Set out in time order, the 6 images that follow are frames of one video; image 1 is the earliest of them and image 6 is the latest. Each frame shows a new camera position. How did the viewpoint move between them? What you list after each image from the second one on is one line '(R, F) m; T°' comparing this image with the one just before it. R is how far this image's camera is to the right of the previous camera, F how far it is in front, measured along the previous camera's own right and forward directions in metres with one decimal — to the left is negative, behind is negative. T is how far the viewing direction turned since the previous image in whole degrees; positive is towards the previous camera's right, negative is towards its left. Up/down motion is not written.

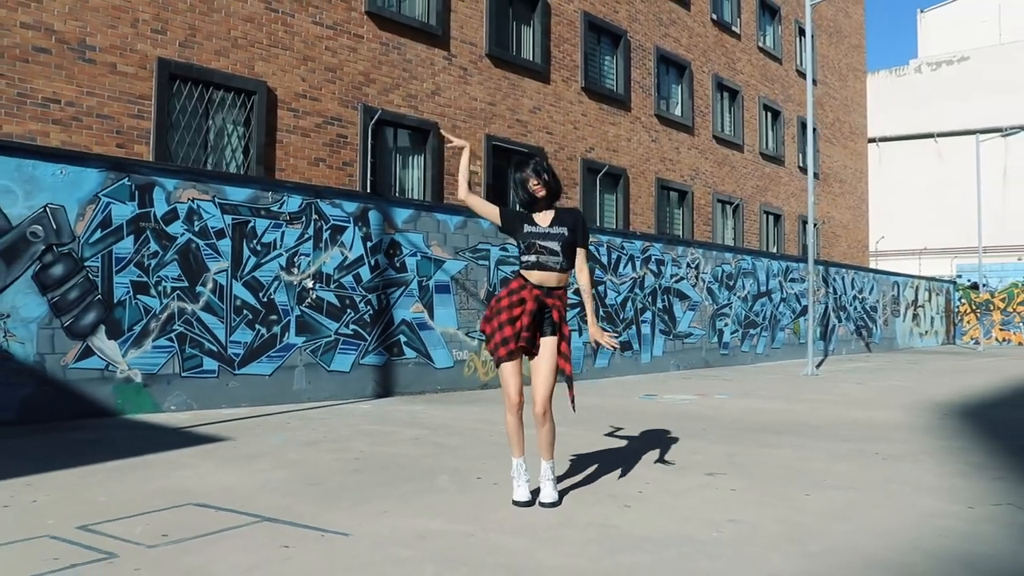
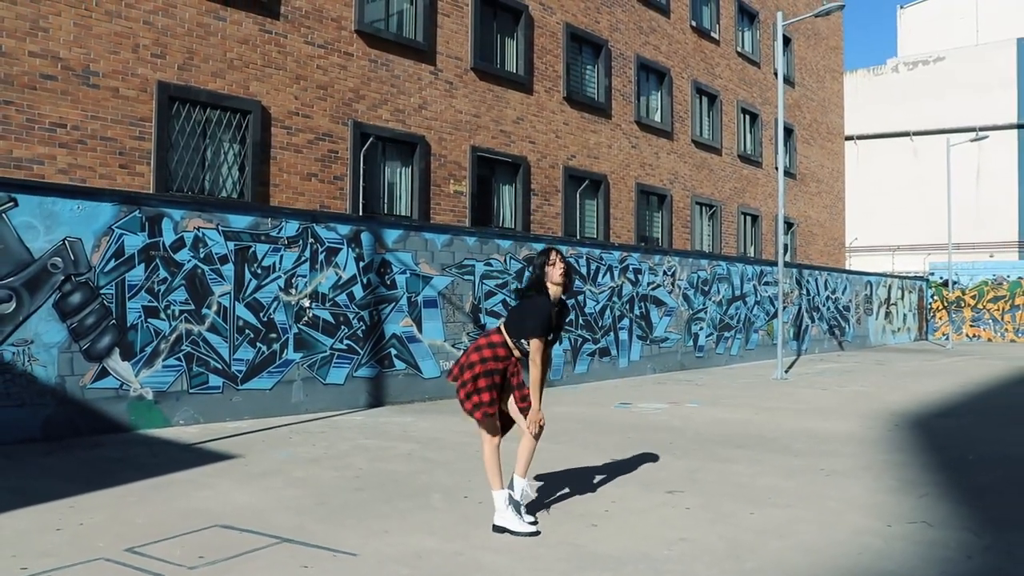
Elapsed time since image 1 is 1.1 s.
(0.0, -0.7) m; +1°
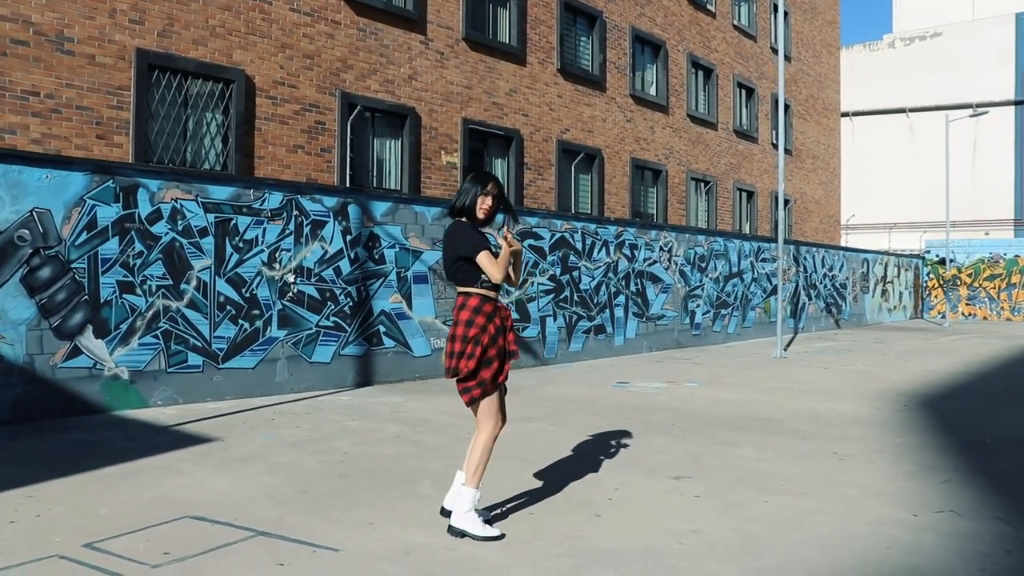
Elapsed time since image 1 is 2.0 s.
(0.0, +0.4) m; 0°
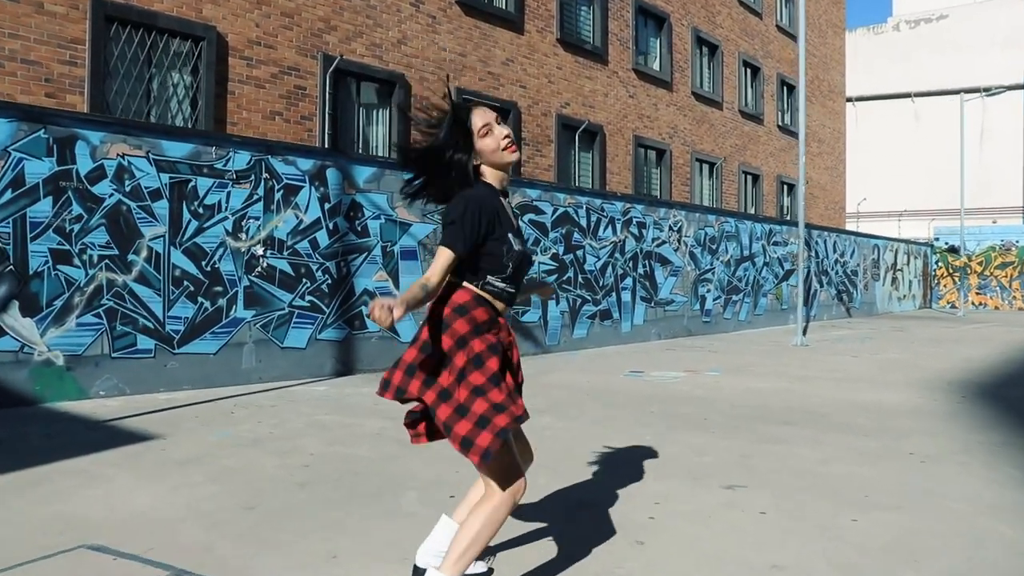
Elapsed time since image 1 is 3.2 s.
(-0.1, +1.2) m; 0°
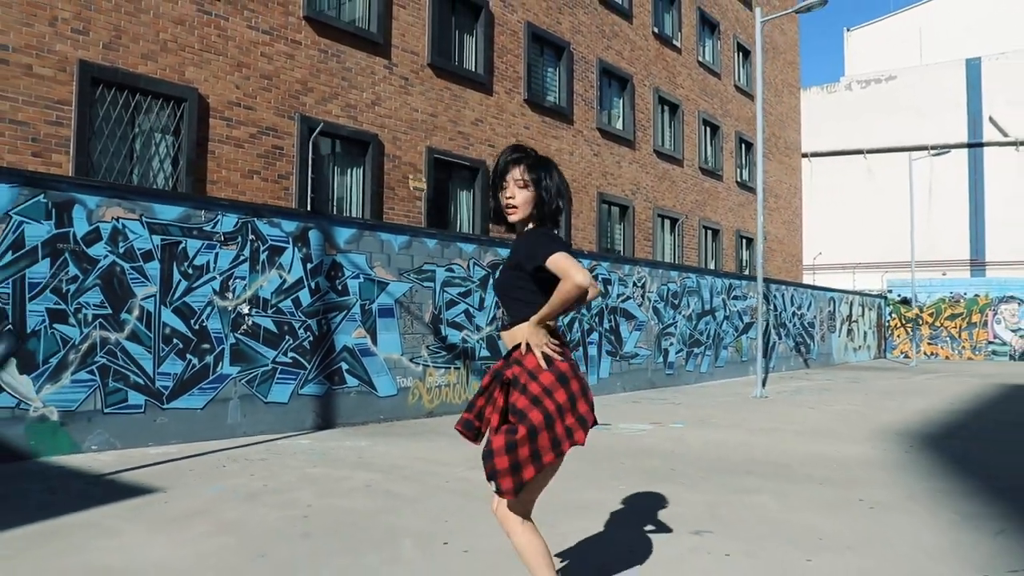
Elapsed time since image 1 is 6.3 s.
(-0.1, -0.4) m; +2°
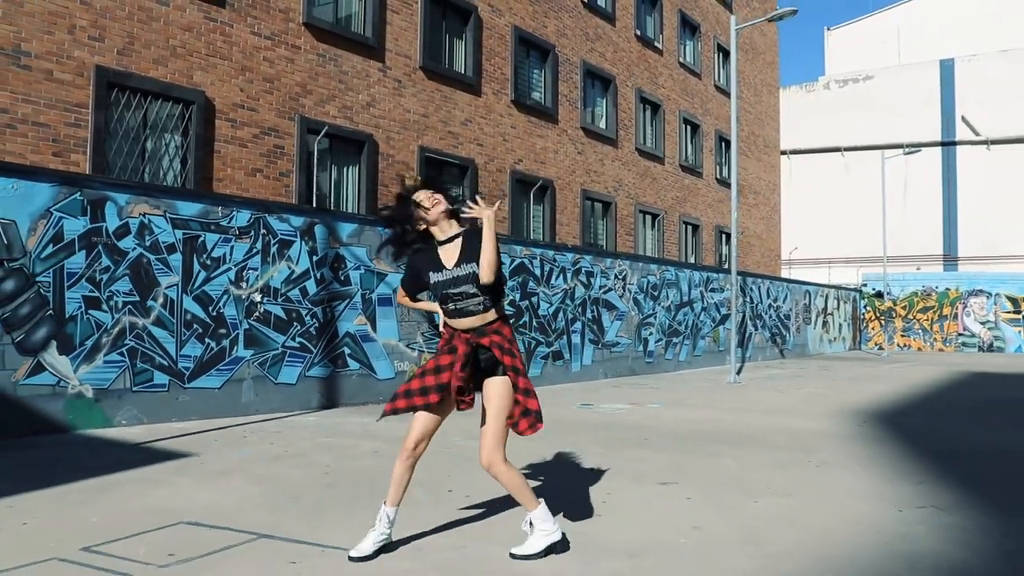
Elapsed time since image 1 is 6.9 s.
(0.0, -0.8) m; +1°
